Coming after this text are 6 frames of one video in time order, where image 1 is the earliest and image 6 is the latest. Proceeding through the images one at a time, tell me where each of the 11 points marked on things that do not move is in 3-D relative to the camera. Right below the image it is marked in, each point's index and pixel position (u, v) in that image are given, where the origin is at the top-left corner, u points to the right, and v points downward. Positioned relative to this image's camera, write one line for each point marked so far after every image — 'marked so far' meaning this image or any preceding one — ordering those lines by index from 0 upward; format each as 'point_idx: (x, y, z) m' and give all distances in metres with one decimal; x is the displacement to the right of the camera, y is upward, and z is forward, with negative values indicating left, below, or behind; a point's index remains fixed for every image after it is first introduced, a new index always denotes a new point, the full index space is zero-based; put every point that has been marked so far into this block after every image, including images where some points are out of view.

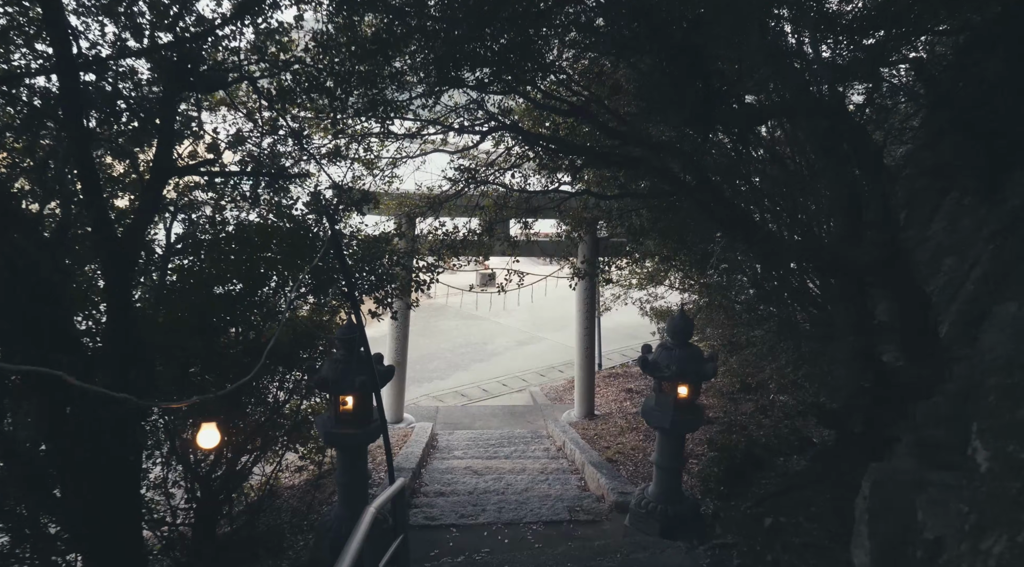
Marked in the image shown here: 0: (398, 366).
0: (-1.4, -1.0, +8.0) m
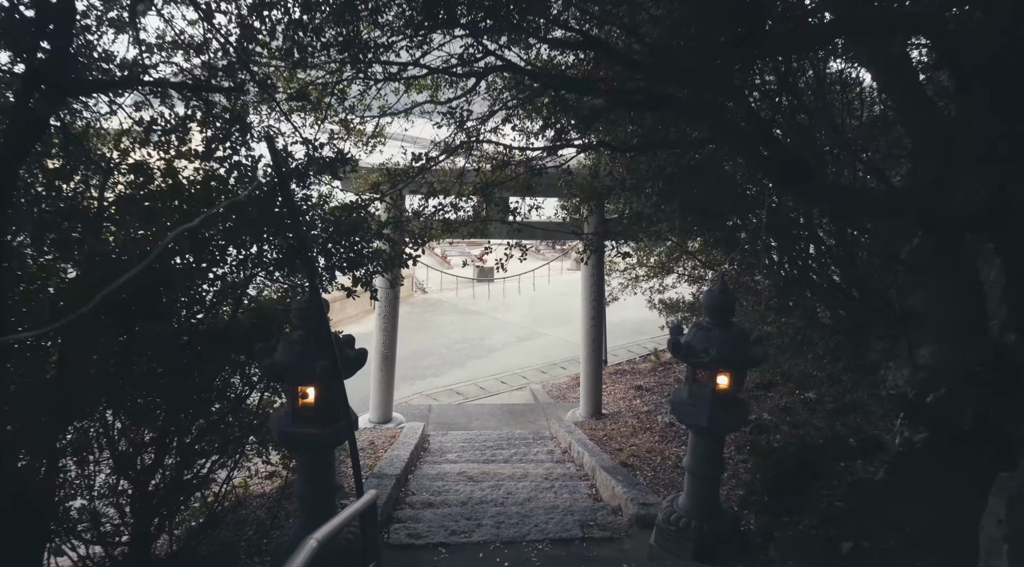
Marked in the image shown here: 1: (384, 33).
0: (-1.4, -0.8, +7.3) m
1: (-0.8, +1.6, +4.3) m
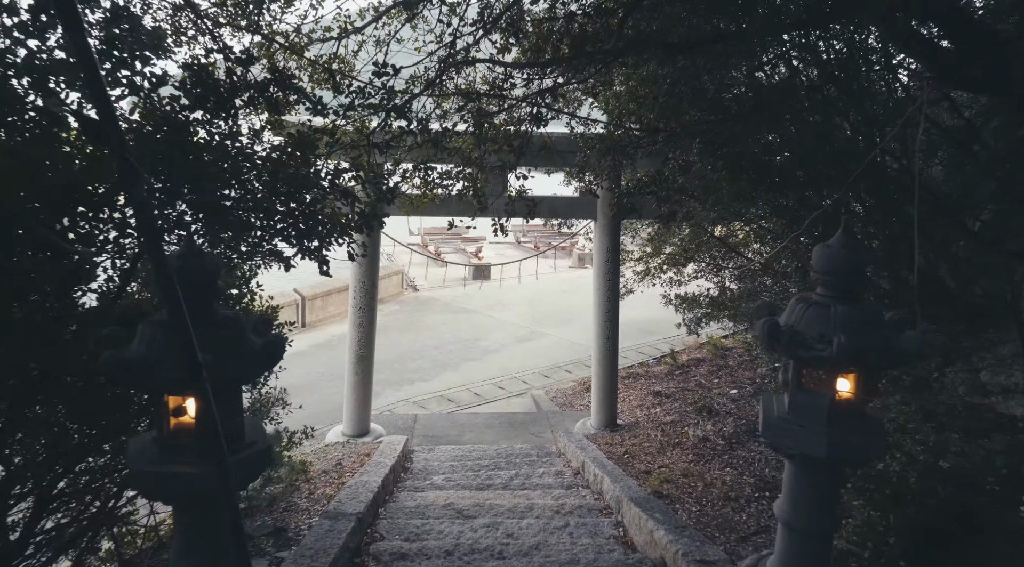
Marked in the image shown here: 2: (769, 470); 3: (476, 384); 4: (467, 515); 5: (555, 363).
0: (-1.4, -0.7, +6.1) m
1: (-0.8, +1.8, +3.1) m
2: (+1.7, -1.3, +4.4) m
3: (-0.5, -1.4, +8.9) m
4: (-0.3, -1.4, +4.0) m
5: (+0.6, -1.2, +9.8) m
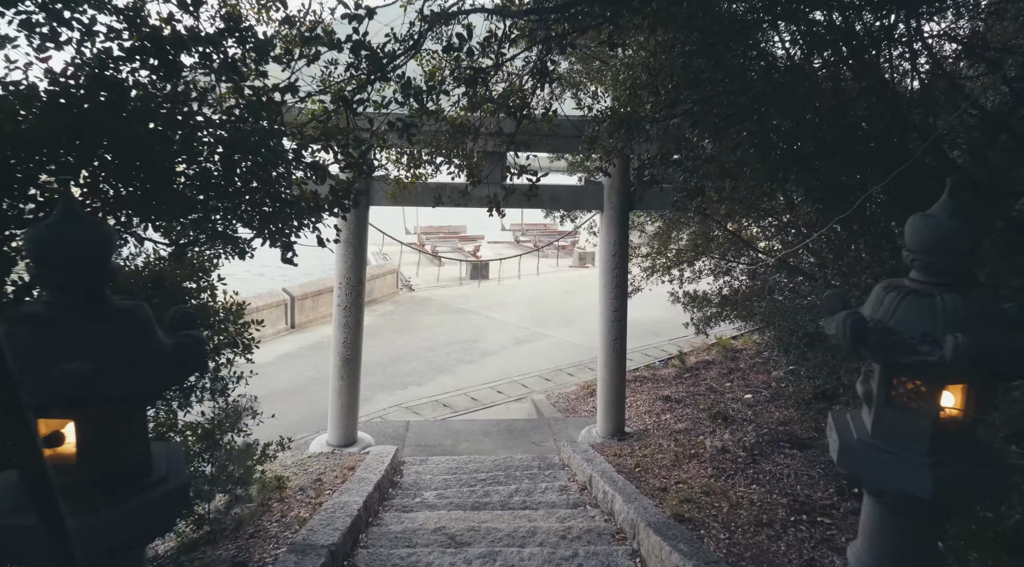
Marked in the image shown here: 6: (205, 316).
0: (-1.4, -0.7, +5.6) m
1: (-0.8, +1.8, +2.6) m
2: (+1.7, -1.2, +4.0) m
3: (-0.5, -1.3, +8.4) m
4: (-0.3, -1.4, +3.5) m
5: (+0.6, -1.2, +9.3) m
6: (-1.5, -0.2, +3.3) m
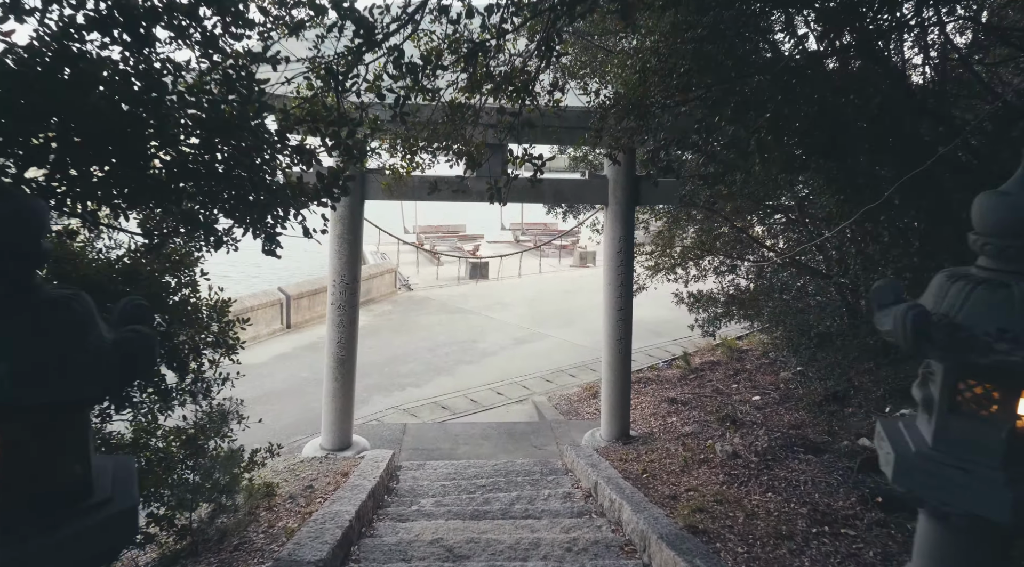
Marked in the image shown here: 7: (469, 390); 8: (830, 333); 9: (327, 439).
0: (-1.4, -0.6, +5.4) m
1: (-0.8, +1.8, +2.4) m
2: (+1.7, -1.2, +3.7) m
3: (-0.5, -1.3, +8.2) m
4: (-0.3, -1.3, +3.3) m
5: (+0.6, -1.1, +9.1) m
6: (-1.5, -0.1, +3.1) m
7: (-0.5, -1.3, +8.1) m
8: (+2.8, -0.4, +5.8) m
9: (-1.5, -1.3, +5.5) m
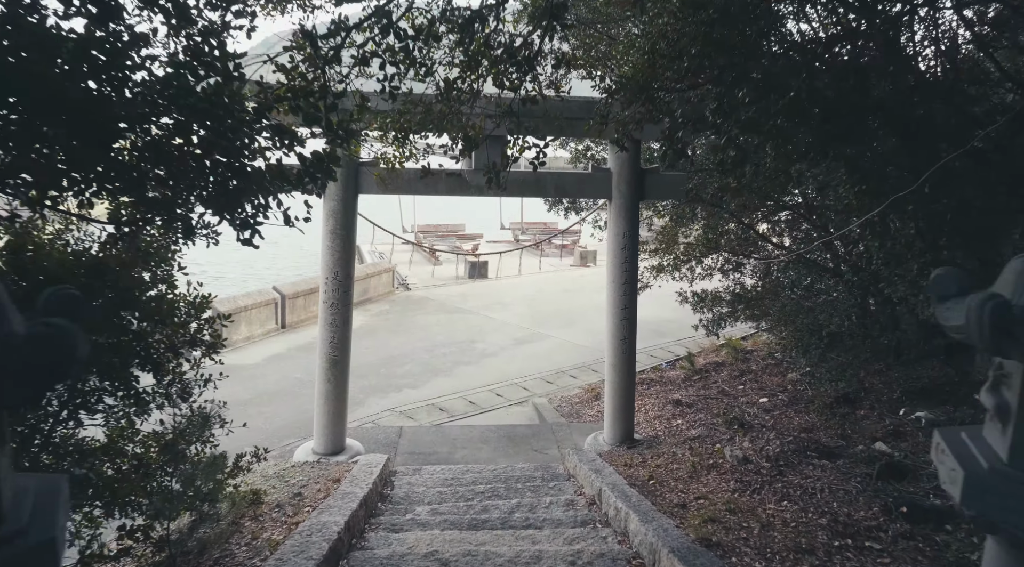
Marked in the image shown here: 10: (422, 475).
0: (-1.4, -0.6, +5.2) m
1: (-0.8, +1.8, +2.2) m
2: (+1.7, -1.2, +3.5) m
3: (-0.5, -1.3, +8.0) m
4: (-0.3, -1.3, +3.0) m
5: (+0.6, -1.1, +8.9) m
6: (-1.5, -0.1, +2.9) m
7: (-0.5, -1.3, +7.9) m
8: (+2.8, -0.4, +5.6) m
9: (-1.5, -1.3, +5.3) m
10: (-0.7, -1.4, +5.0) m
